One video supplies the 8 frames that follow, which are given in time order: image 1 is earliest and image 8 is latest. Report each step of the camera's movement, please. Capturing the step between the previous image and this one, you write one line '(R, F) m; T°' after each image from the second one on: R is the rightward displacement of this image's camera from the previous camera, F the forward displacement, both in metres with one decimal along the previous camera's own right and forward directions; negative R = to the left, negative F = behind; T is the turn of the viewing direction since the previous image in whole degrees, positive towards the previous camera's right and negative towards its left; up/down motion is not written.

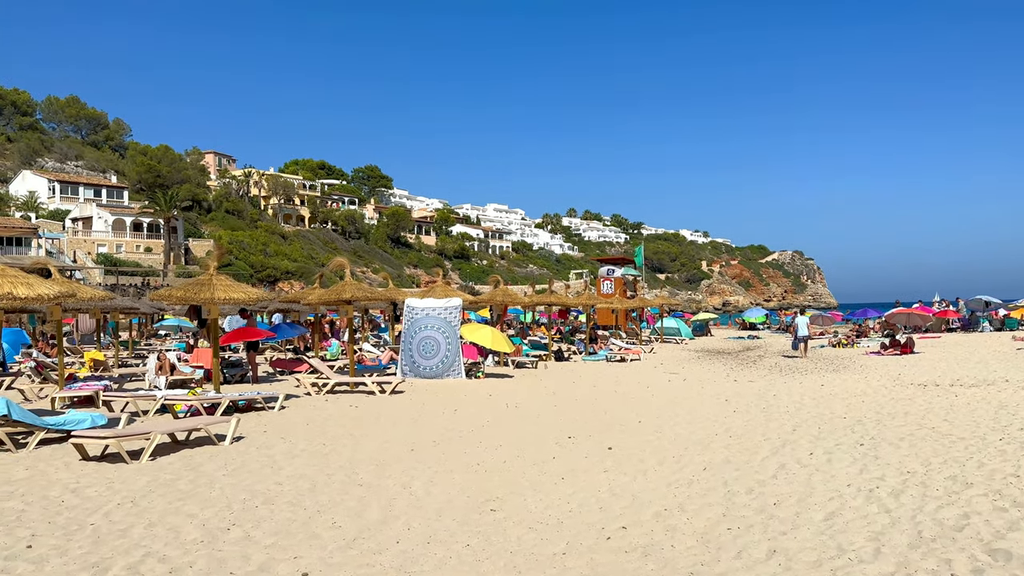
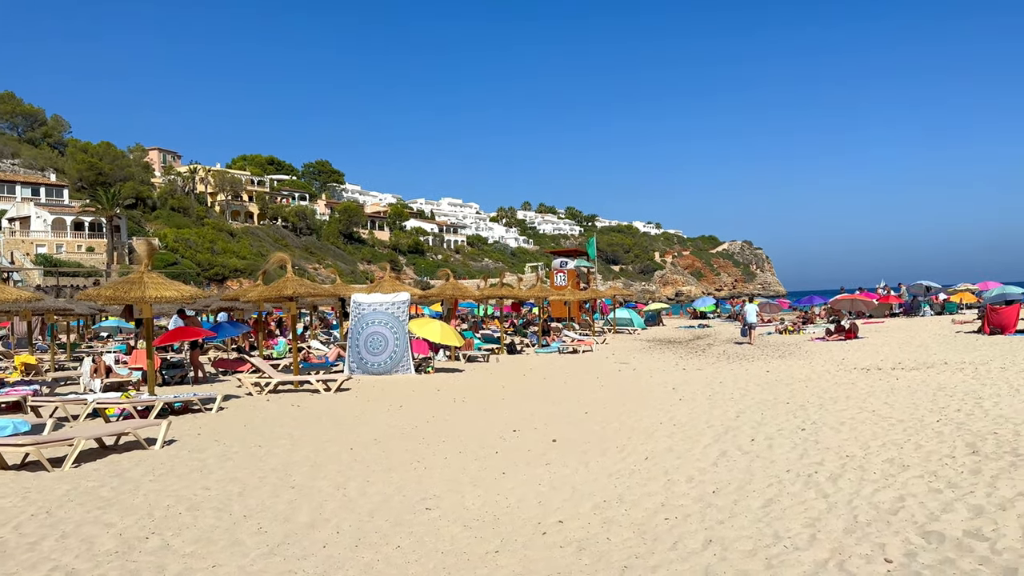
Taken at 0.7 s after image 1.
(+0.1, +0.1) m; +3°
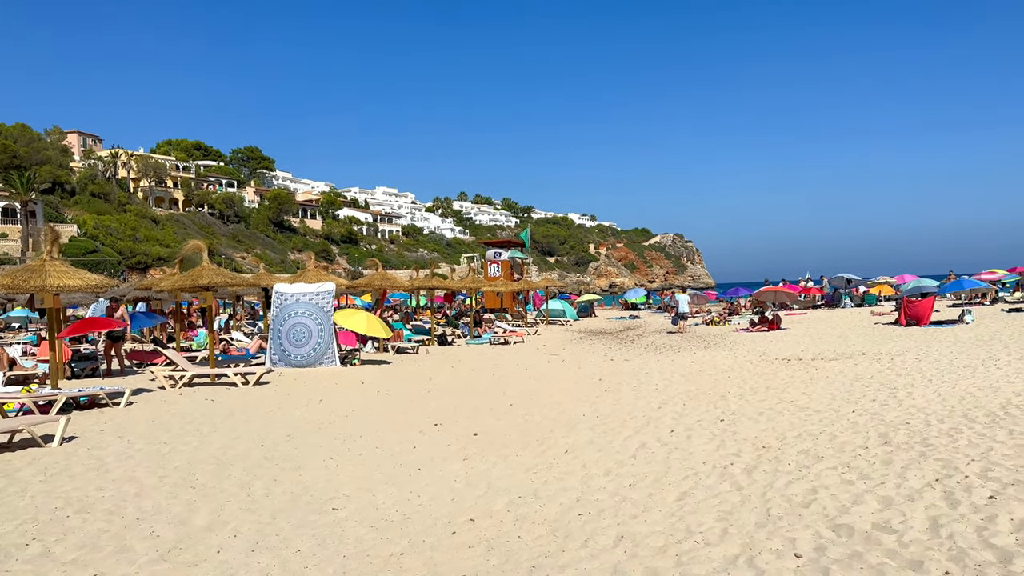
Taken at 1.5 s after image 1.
(+0.1, +0.2) m; +5°
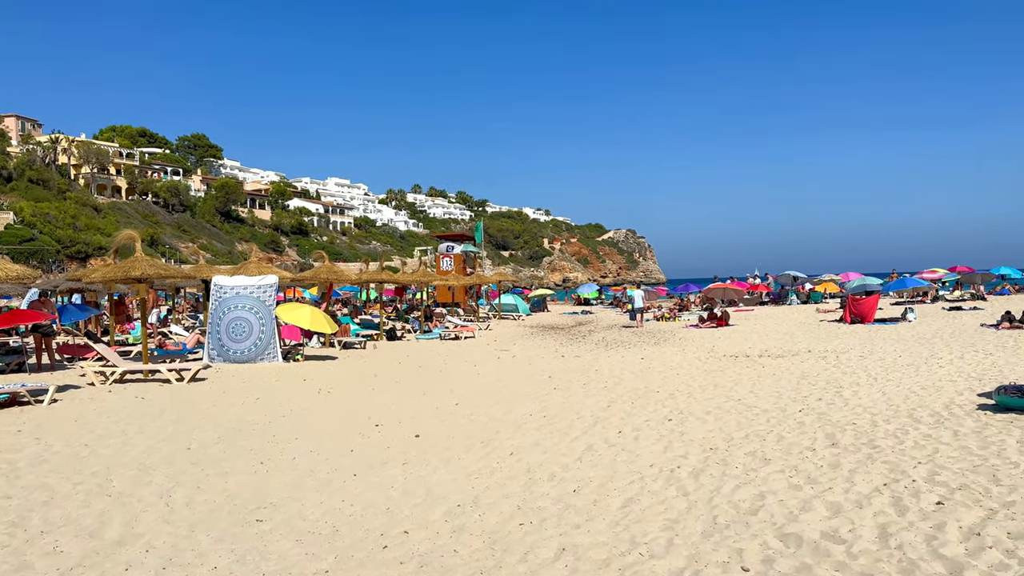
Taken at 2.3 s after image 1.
(+0.1, +0.2) m; +3°
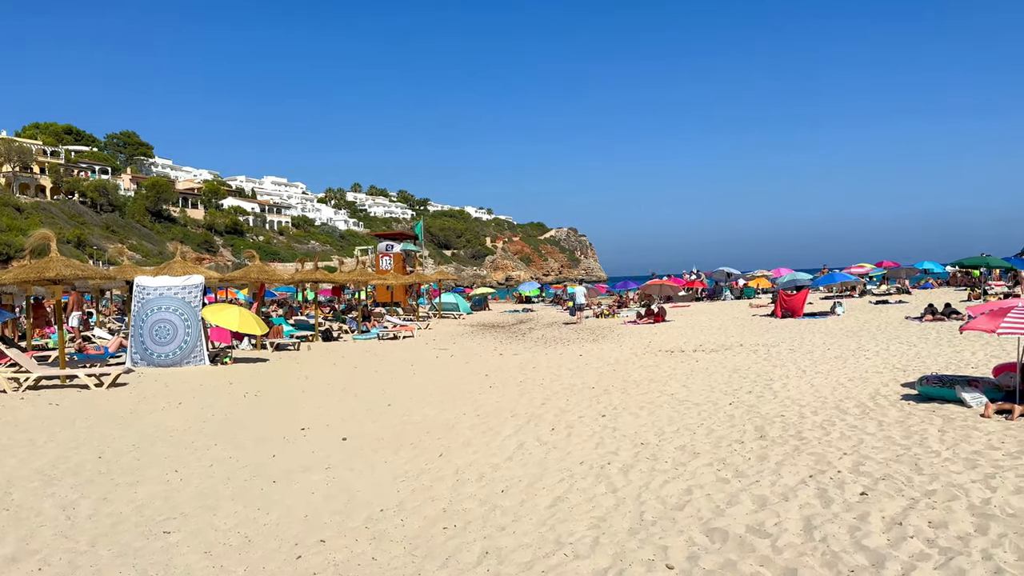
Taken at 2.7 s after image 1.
(+0.1, +0.1) m; +4°
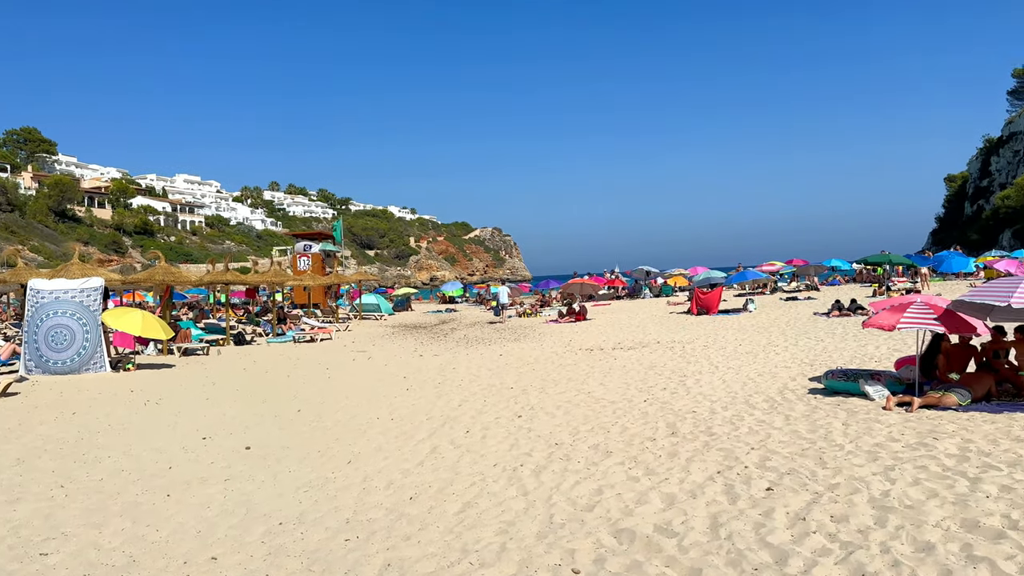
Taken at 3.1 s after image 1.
(+0.1, +0.1) m; +5°
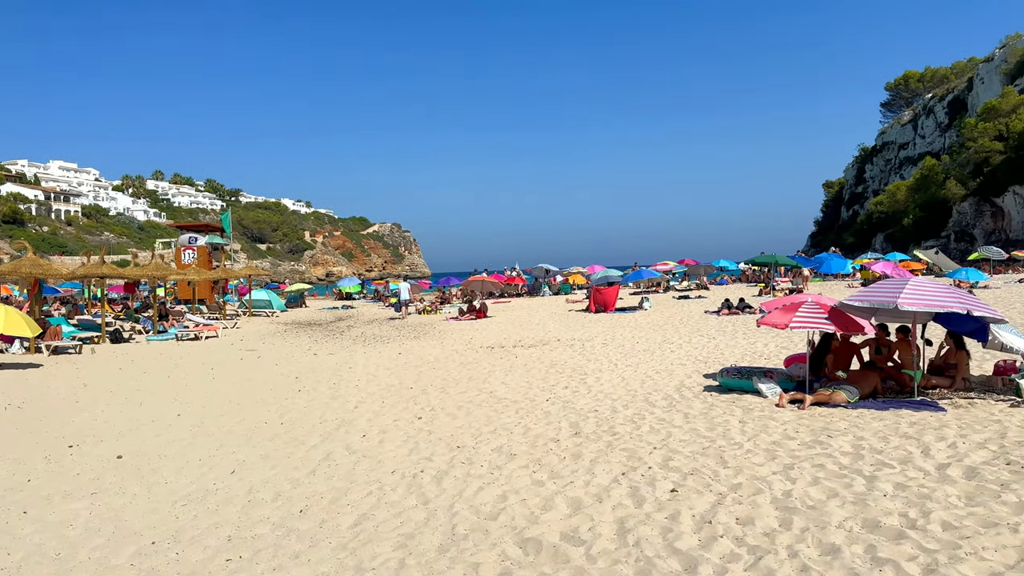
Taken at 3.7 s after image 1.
(0.0, +0.2) m; +7°
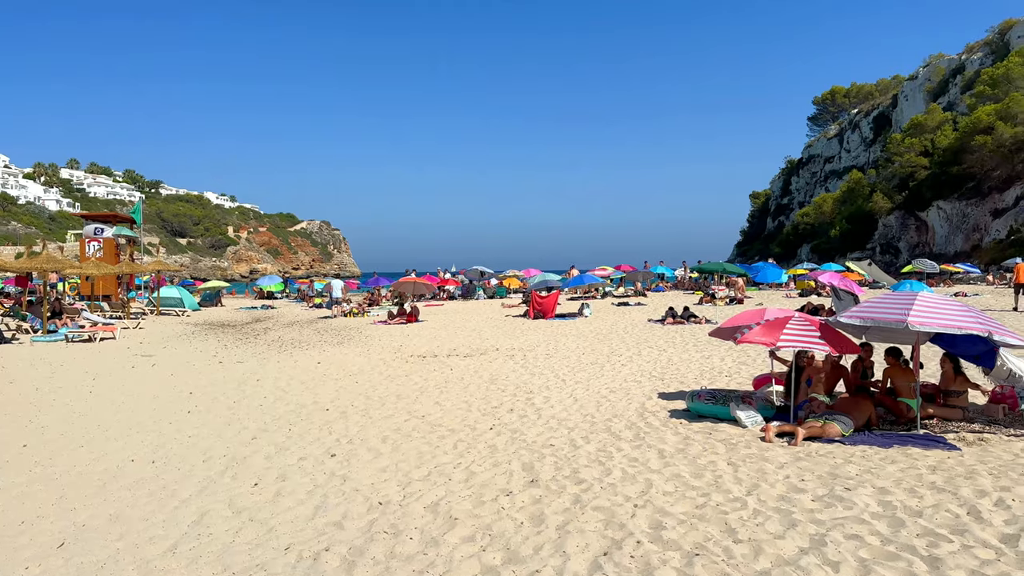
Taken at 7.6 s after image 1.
(-0.1, +1.3) m; +5°
